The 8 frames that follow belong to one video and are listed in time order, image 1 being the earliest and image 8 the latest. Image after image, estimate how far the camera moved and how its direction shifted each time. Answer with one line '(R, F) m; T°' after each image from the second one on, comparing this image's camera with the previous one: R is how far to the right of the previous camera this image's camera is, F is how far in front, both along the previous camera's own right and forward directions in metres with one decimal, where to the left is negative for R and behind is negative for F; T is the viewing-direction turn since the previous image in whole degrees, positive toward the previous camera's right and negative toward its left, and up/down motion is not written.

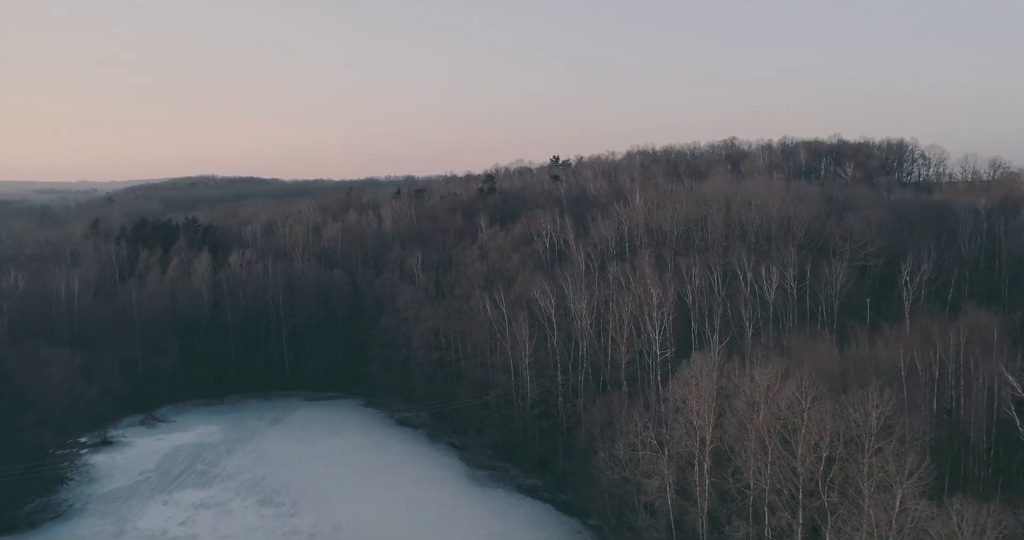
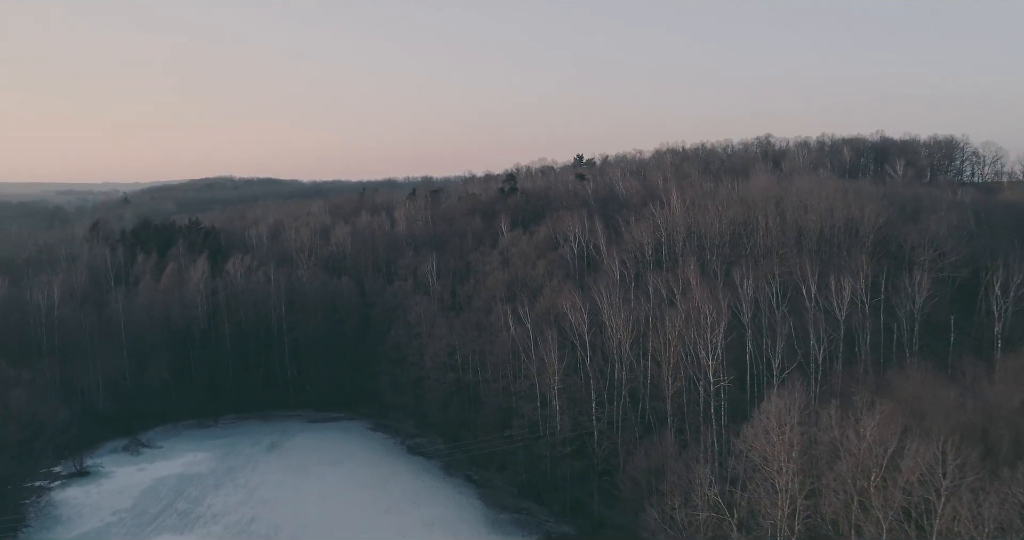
(-0.3, +4.5) m; -1°
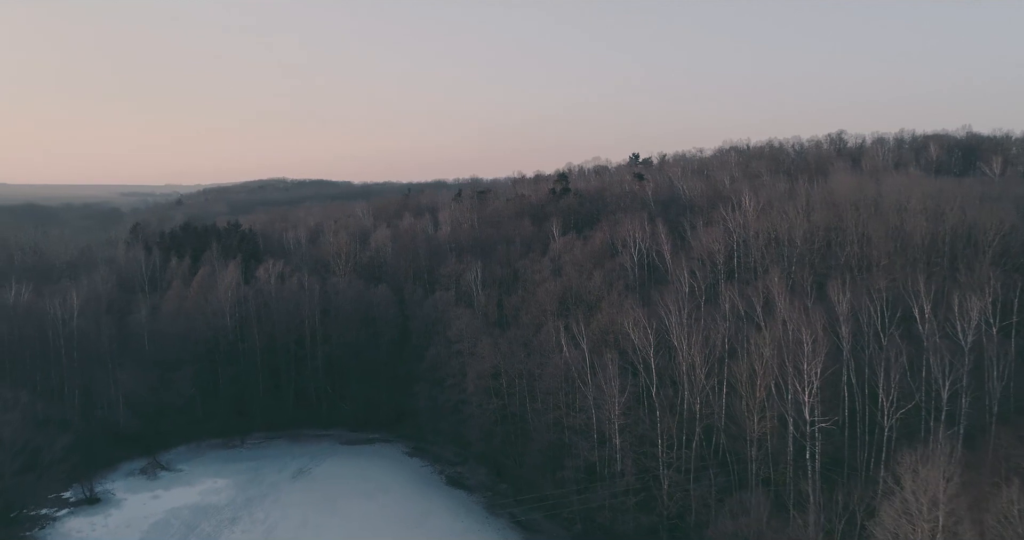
(-0.1, +4.1) m; -4°
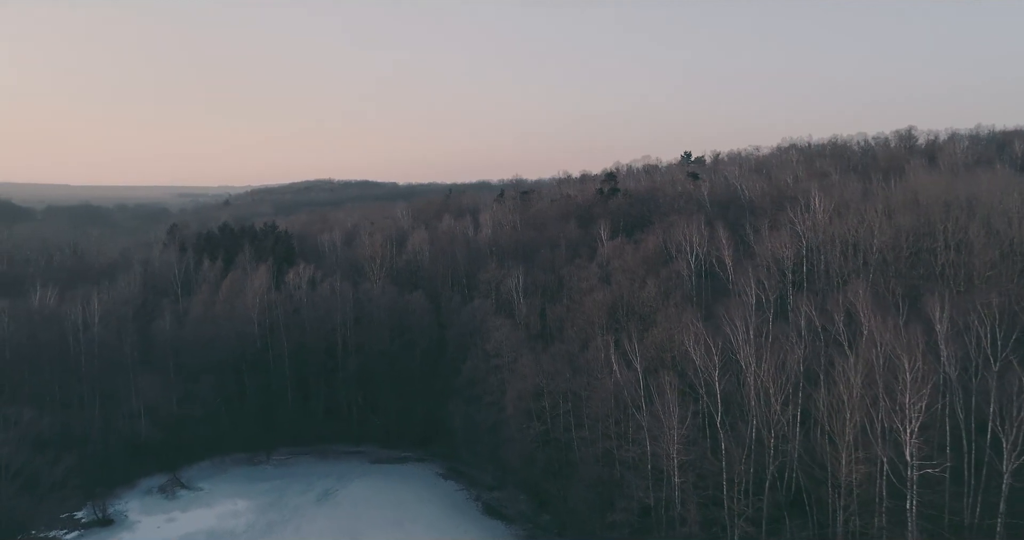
(0.0, +3.0) m; -4°
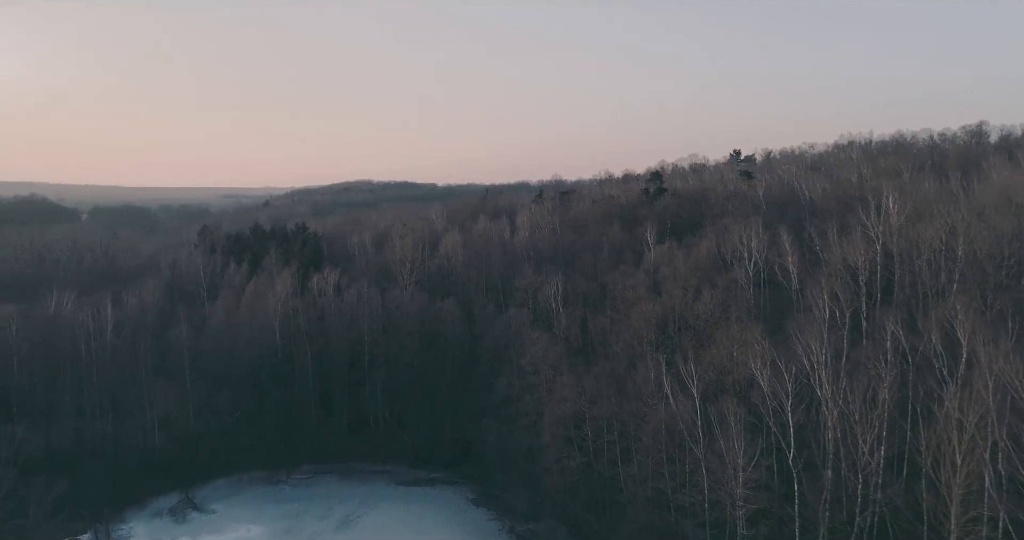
(0.0, +2.9) m; -3°
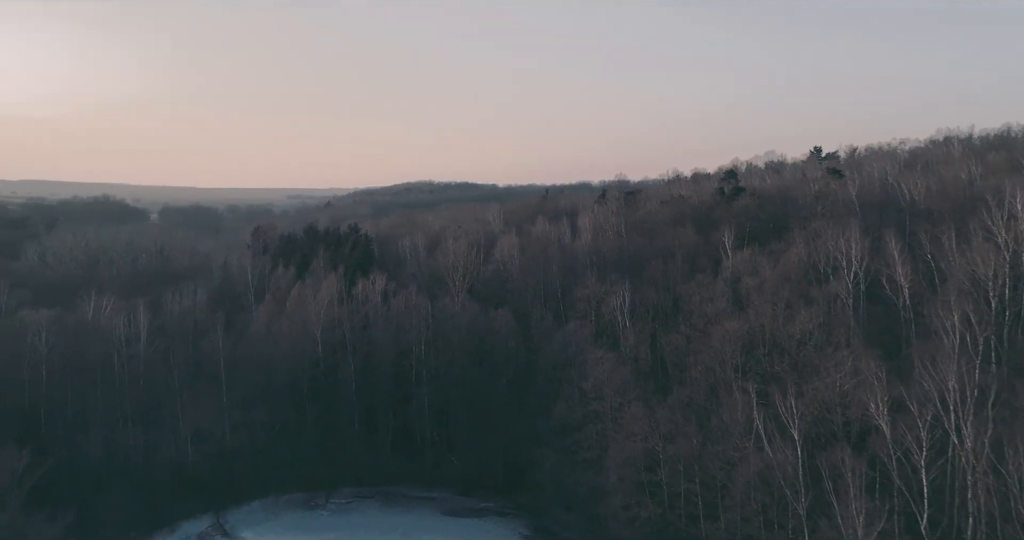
(0.0, +3.3) m; -5°
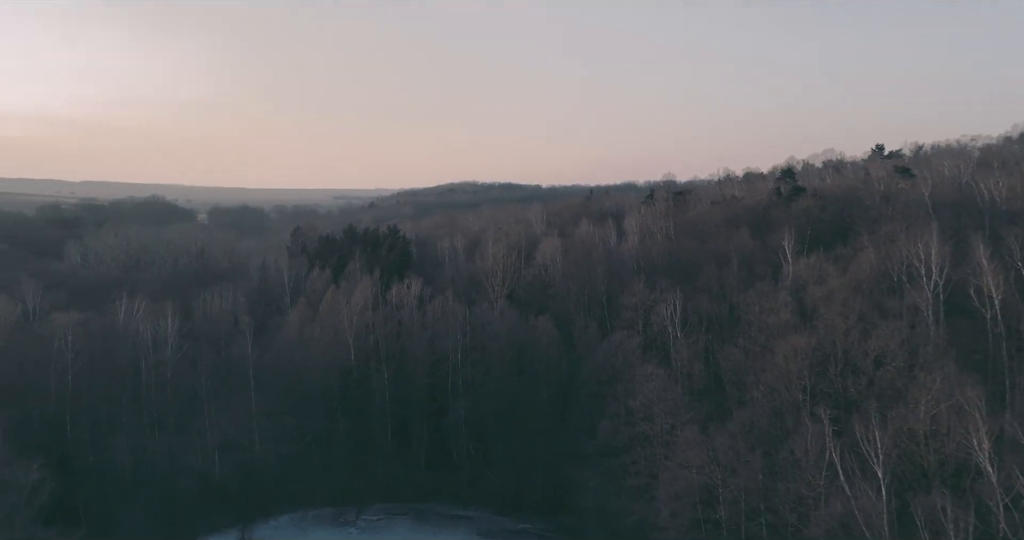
(+0.1, +1.9) m; -3°
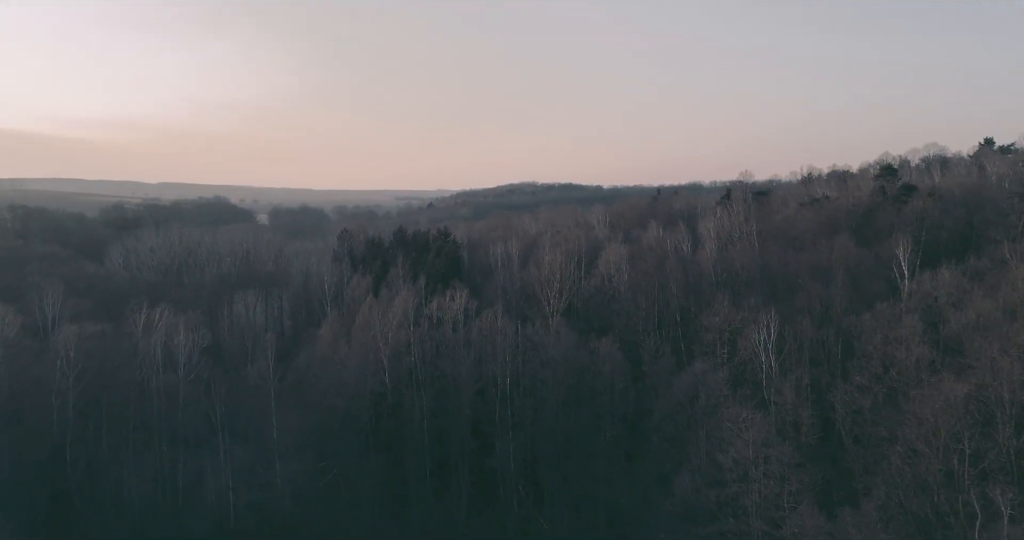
(+0.1, +4.3) m; -5°
